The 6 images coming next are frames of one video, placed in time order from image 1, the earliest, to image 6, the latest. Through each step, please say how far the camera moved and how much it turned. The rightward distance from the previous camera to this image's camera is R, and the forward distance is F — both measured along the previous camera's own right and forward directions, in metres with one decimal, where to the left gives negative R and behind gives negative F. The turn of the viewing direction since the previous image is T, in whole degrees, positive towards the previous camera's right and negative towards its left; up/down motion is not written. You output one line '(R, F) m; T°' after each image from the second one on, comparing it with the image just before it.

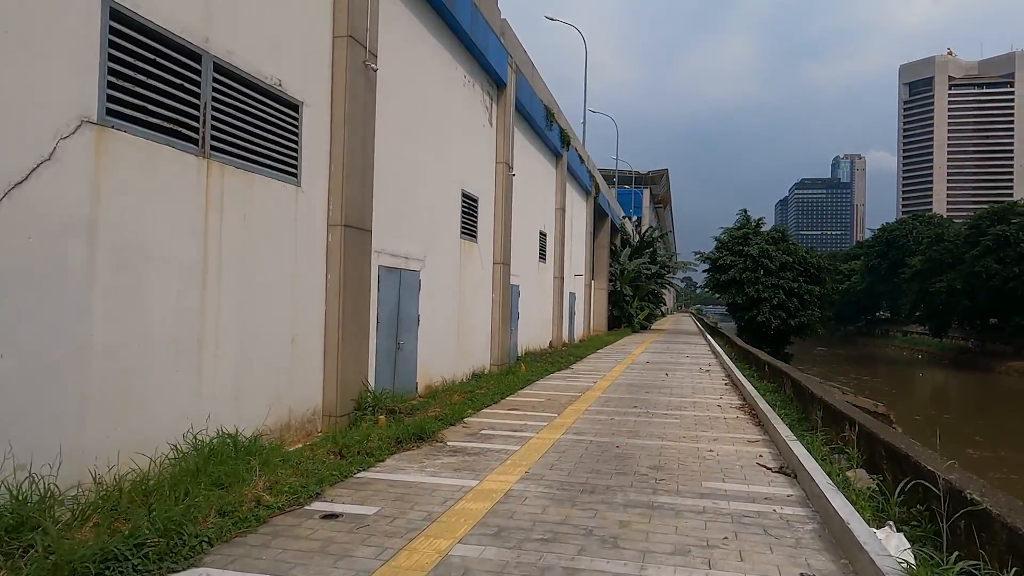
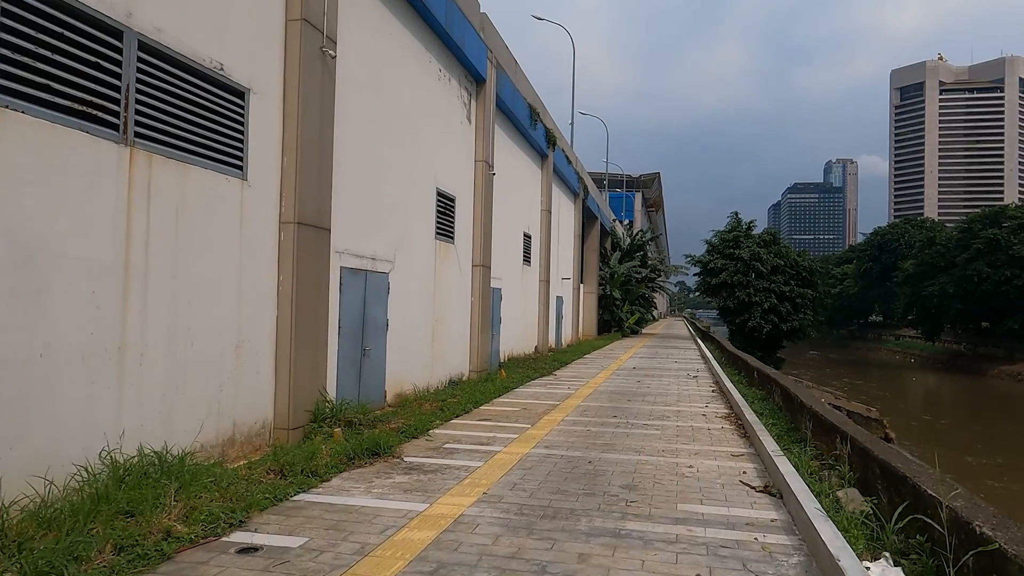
(+0.3, +0.5) m; 0°
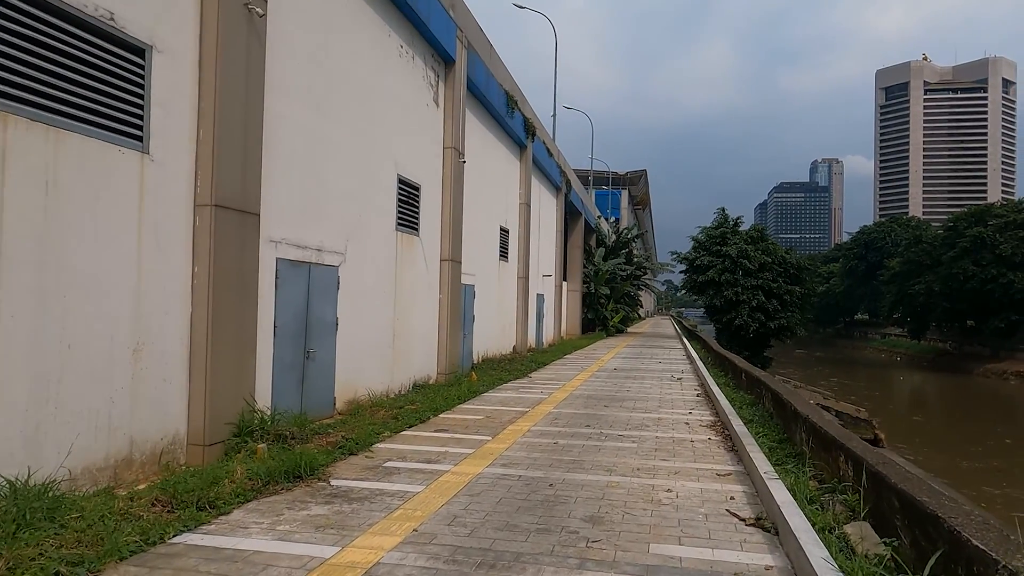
(+0.3, +1.0) m; +1°
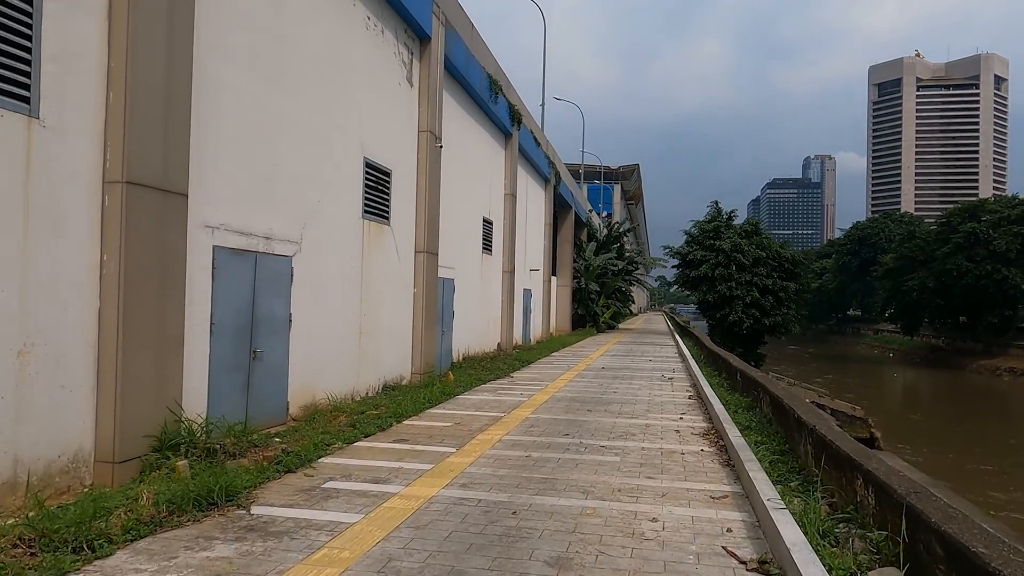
(+0.2, +0.9) m; +1°
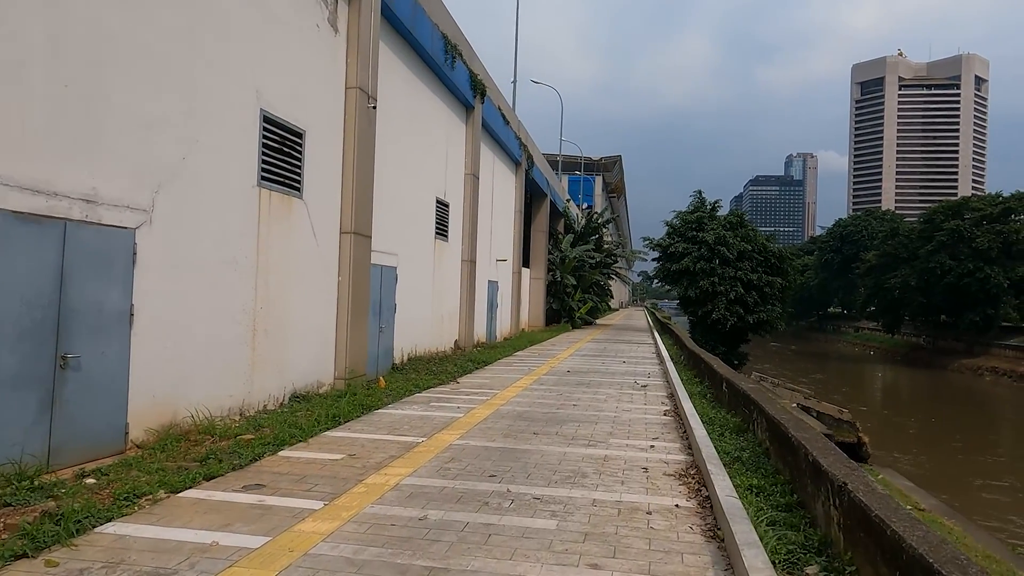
(+0.6, +2.0) m; +1°
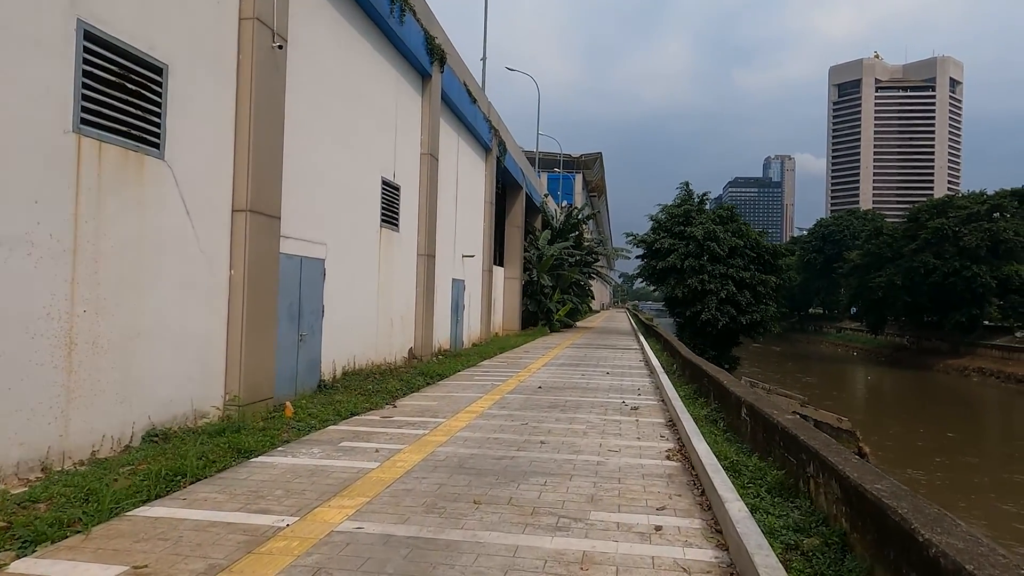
(+0.4, +2.4) m; +2°
